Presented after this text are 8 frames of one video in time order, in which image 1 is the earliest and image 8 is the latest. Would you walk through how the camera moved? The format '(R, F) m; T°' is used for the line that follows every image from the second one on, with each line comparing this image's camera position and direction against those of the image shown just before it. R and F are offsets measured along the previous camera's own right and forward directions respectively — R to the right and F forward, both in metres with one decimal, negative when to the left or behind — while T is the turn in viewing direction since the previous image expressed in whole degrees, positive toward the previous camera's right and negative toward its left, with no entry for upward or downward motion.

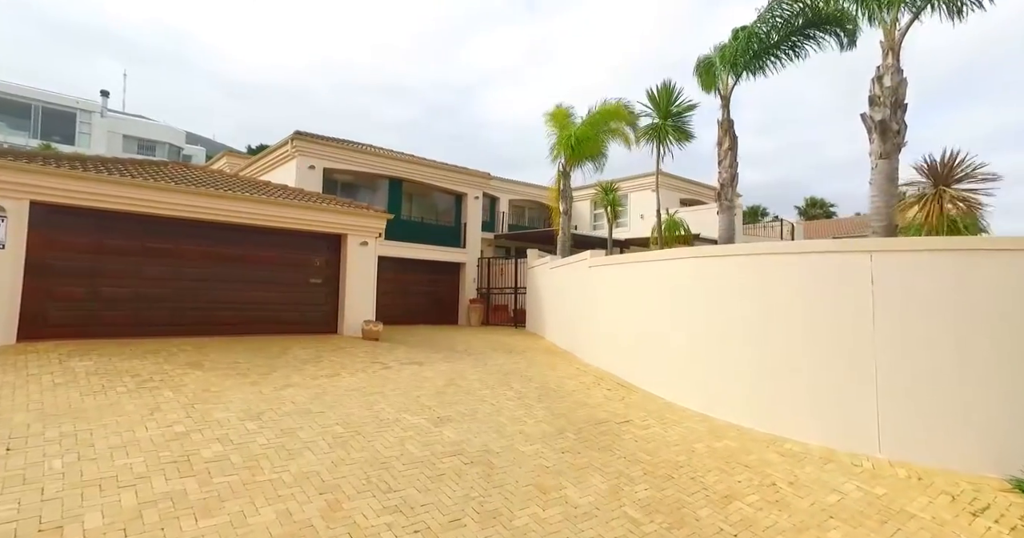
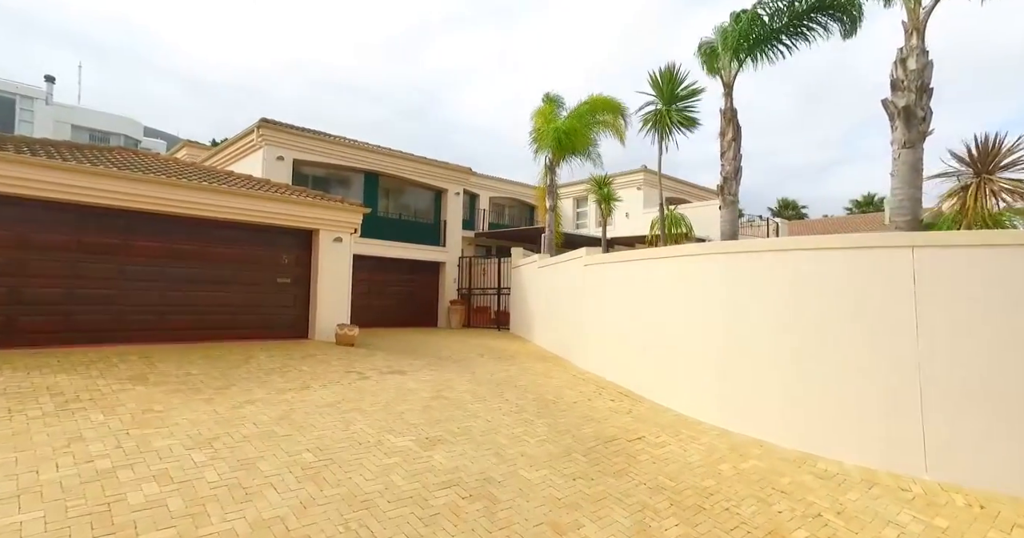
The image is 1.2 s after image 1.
(-0.3, +1.0) m; +3°
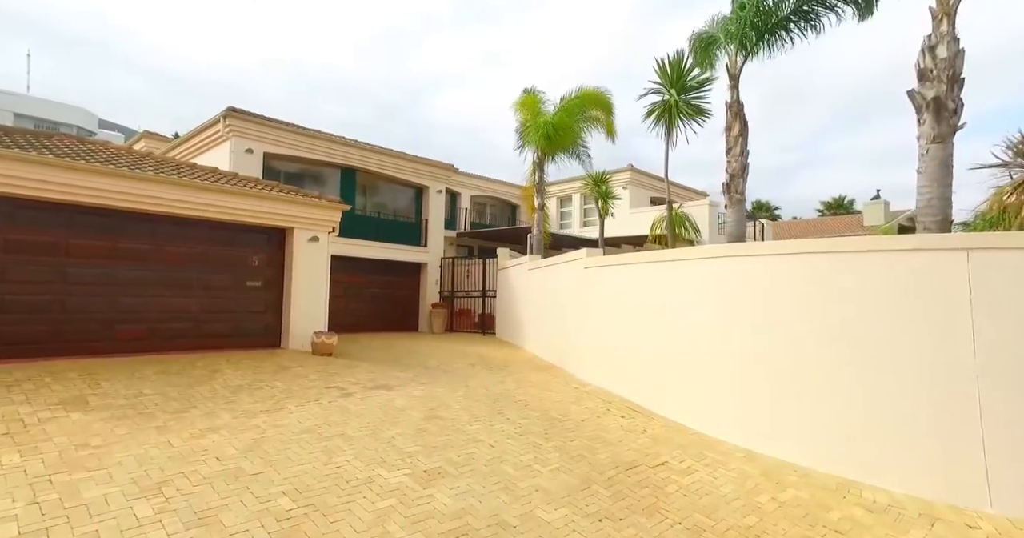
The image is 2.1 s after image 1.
(-0.4, +0.9) m; +3°
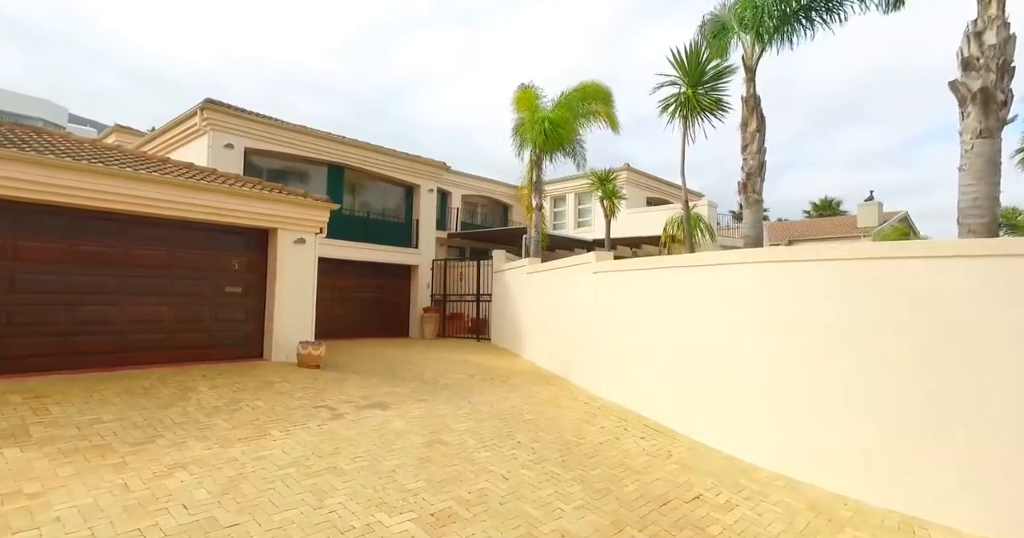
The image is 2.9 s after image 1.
(-0.3, +0.8) m; +1°
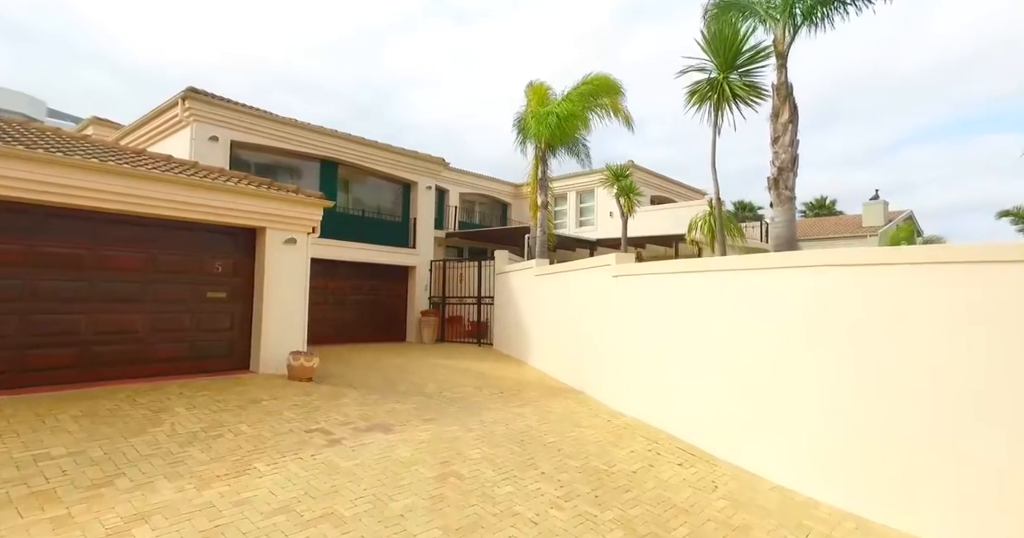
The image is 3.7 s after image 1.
(-0.3, +0.9) m; +1°
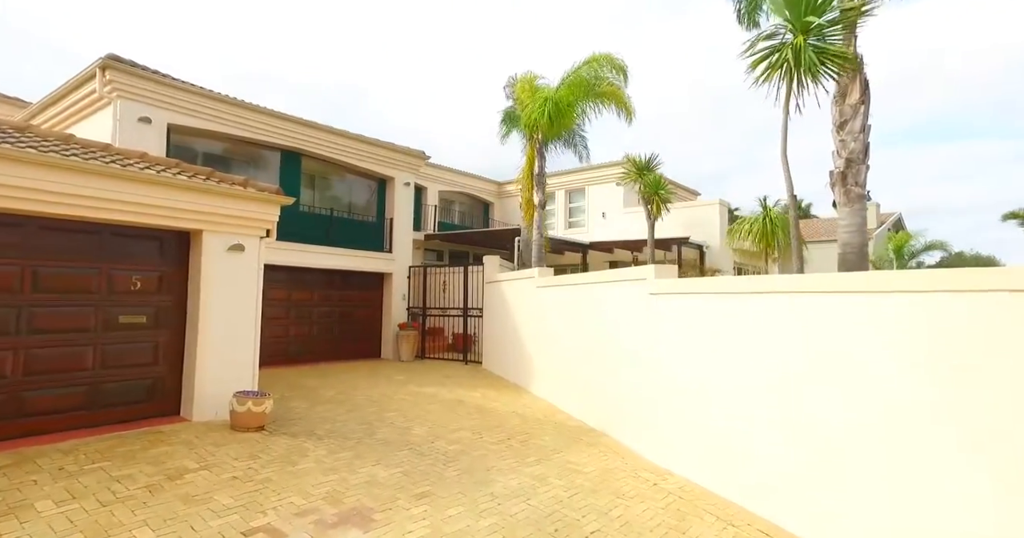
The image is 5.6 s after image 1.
(-0.5, +2.0) m; +3°
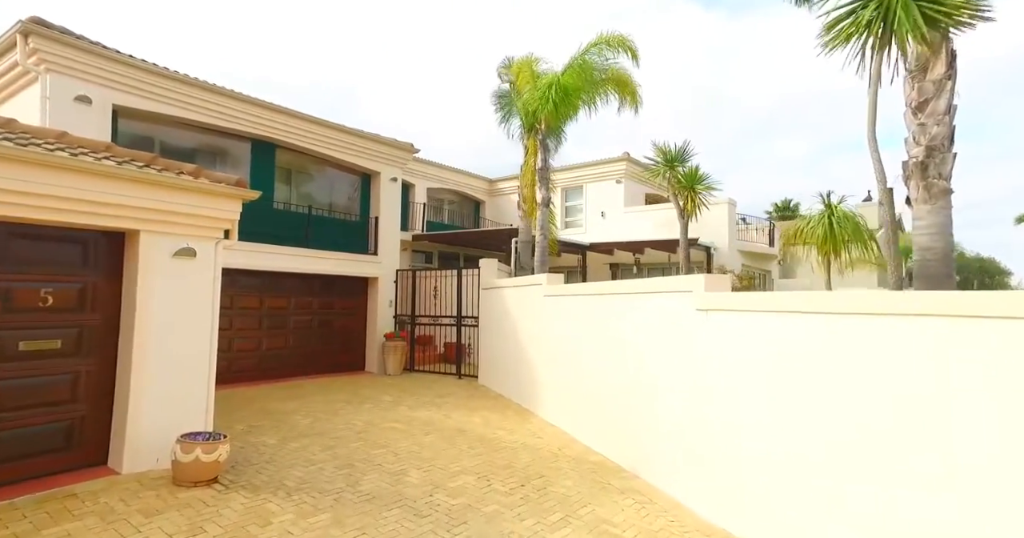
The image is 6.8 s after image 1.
(-0.3, +1.4) m; +2°
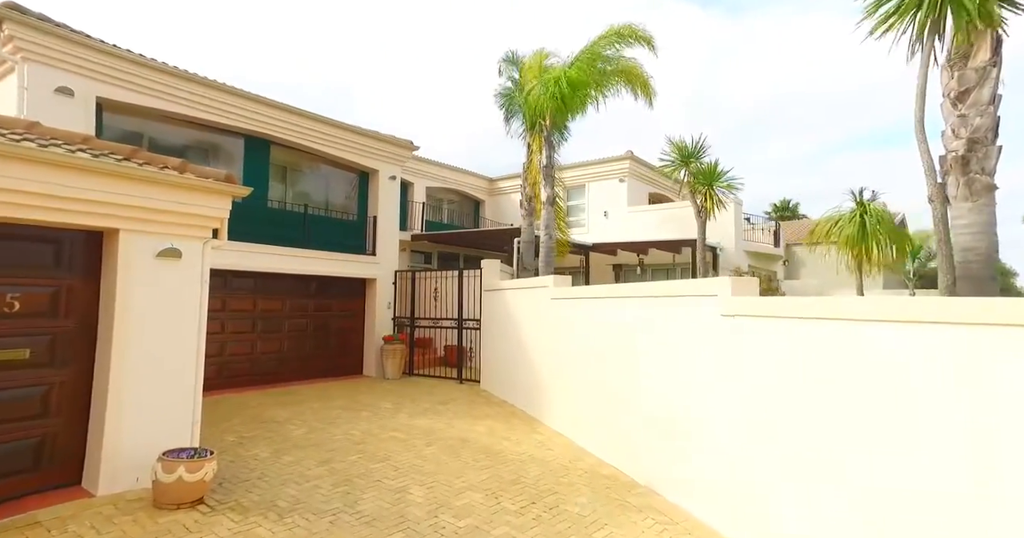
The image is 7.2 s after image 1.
(-0.1, +0.5) m; 0°
